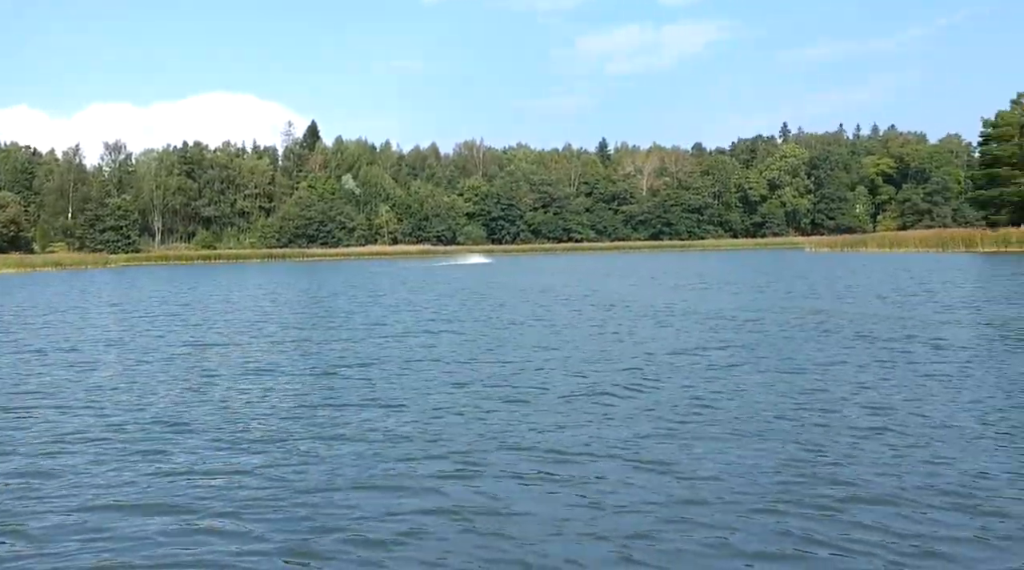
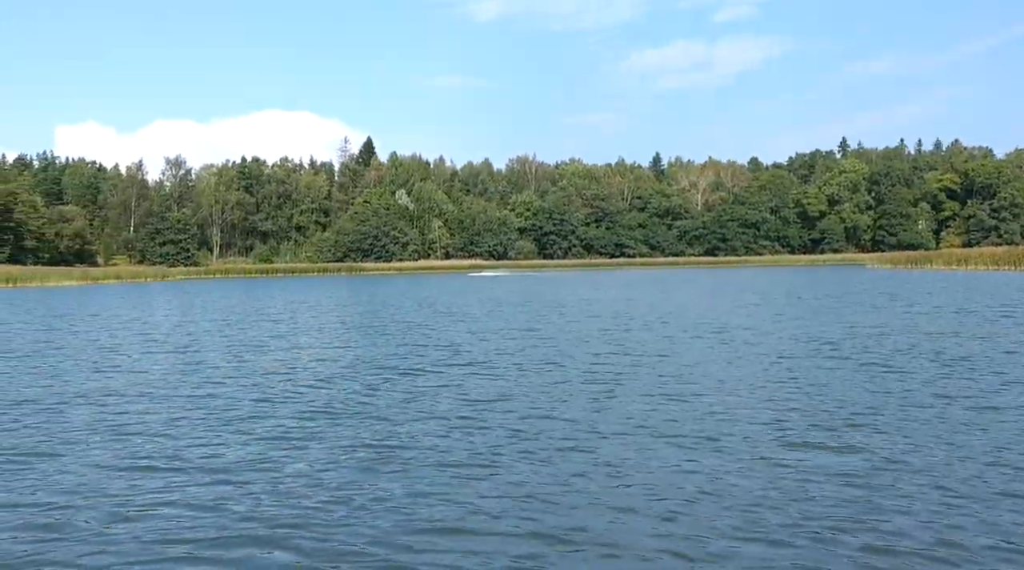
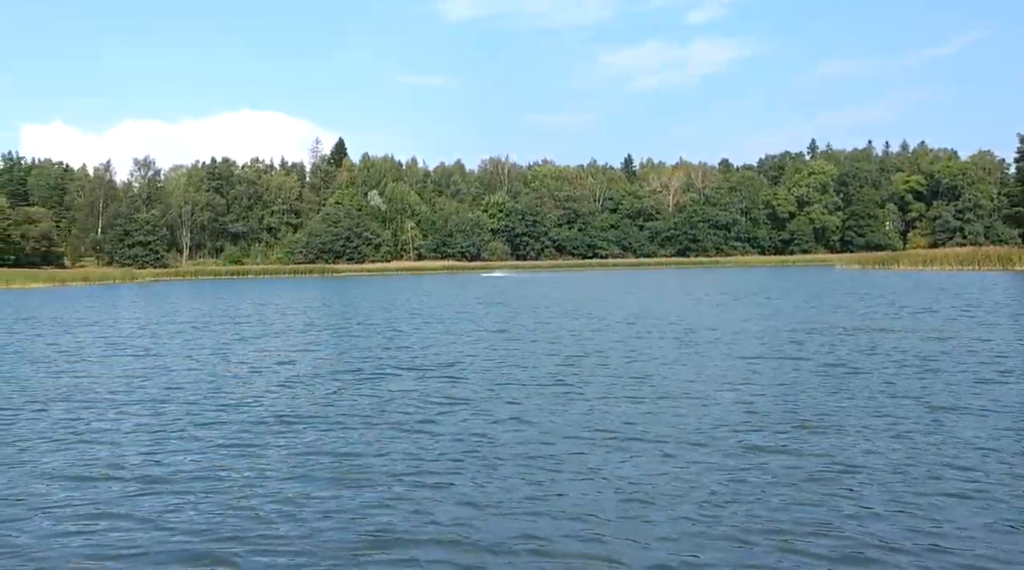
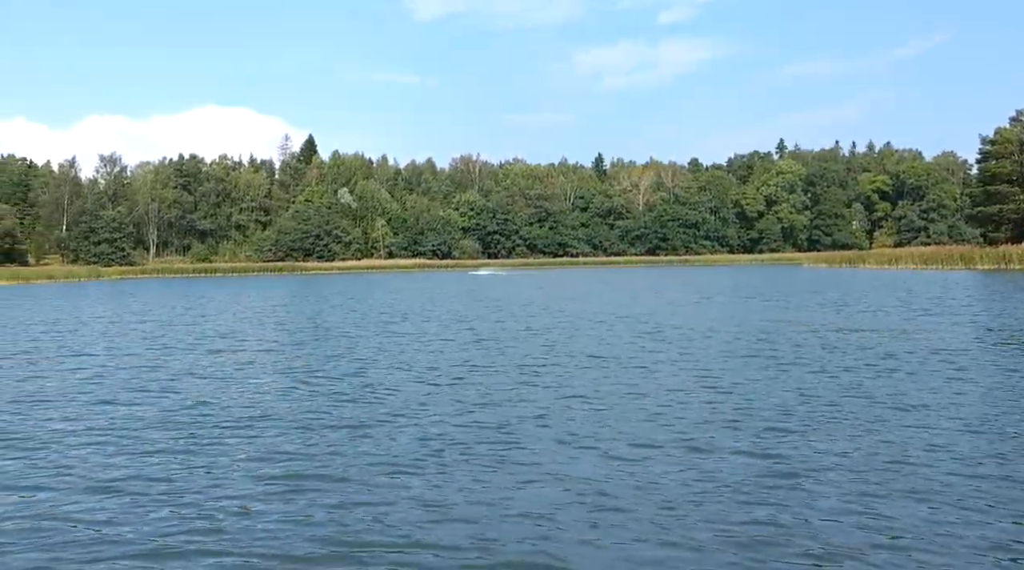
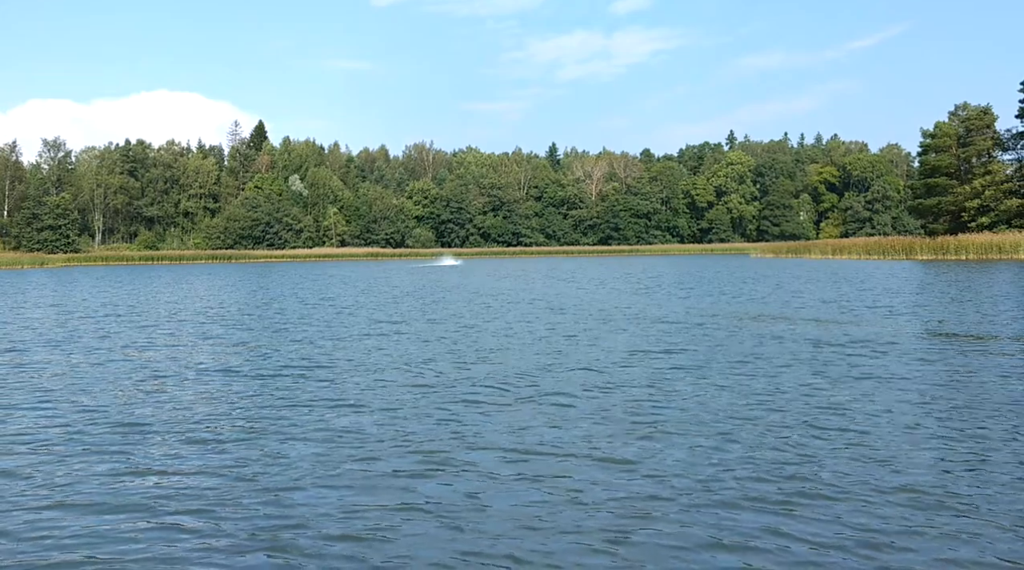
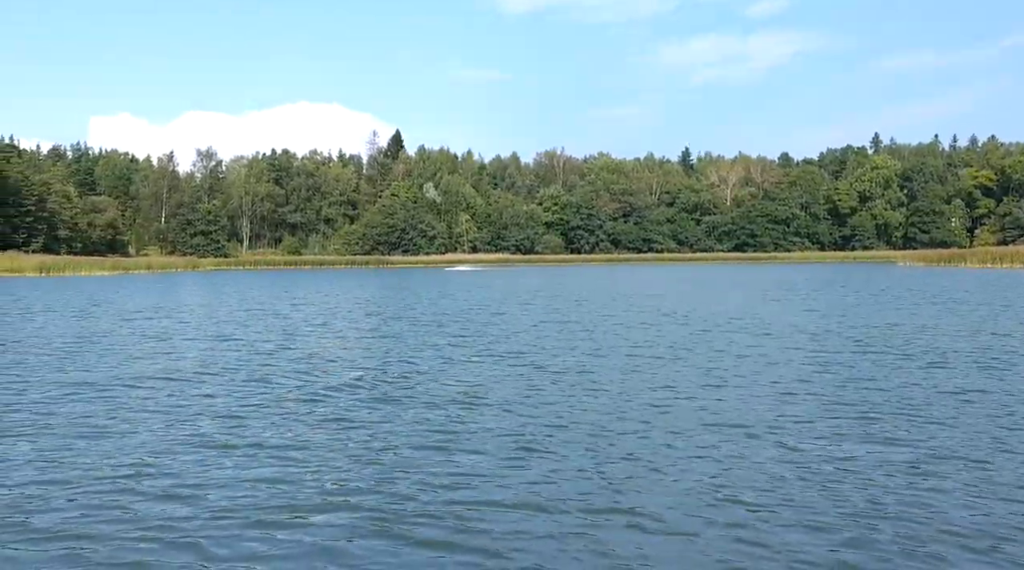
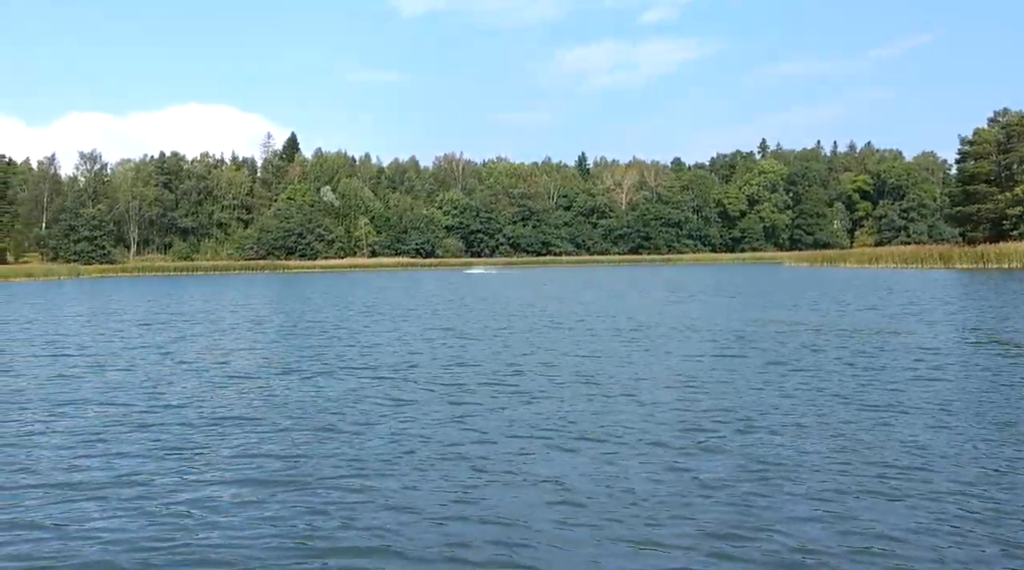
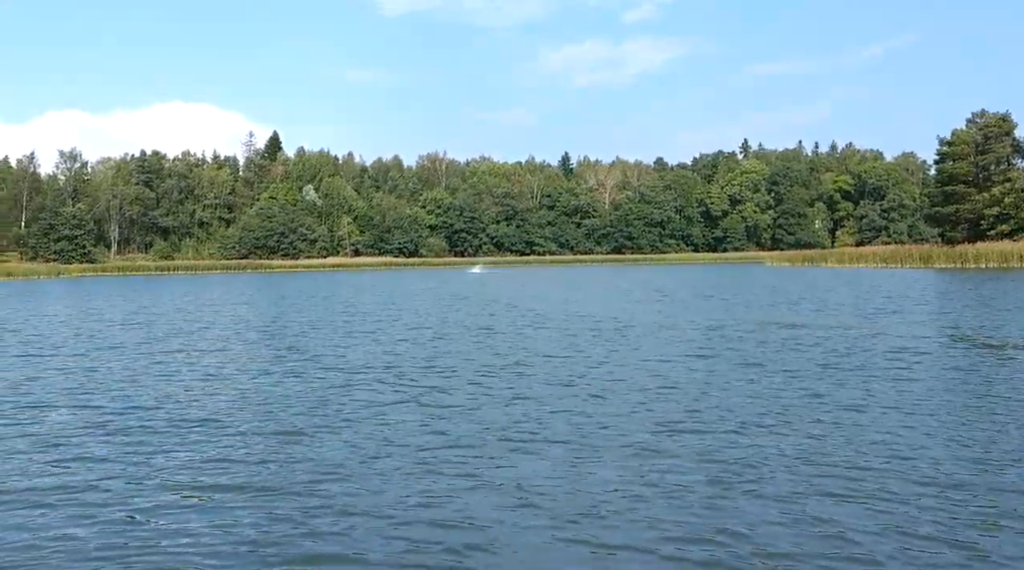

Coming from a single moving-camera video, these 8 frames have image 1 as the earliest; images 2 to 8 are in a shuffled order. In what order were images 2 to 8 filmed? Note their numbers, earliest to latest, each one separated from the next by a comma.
5, 8, 7, 4, 3, 2, 6
